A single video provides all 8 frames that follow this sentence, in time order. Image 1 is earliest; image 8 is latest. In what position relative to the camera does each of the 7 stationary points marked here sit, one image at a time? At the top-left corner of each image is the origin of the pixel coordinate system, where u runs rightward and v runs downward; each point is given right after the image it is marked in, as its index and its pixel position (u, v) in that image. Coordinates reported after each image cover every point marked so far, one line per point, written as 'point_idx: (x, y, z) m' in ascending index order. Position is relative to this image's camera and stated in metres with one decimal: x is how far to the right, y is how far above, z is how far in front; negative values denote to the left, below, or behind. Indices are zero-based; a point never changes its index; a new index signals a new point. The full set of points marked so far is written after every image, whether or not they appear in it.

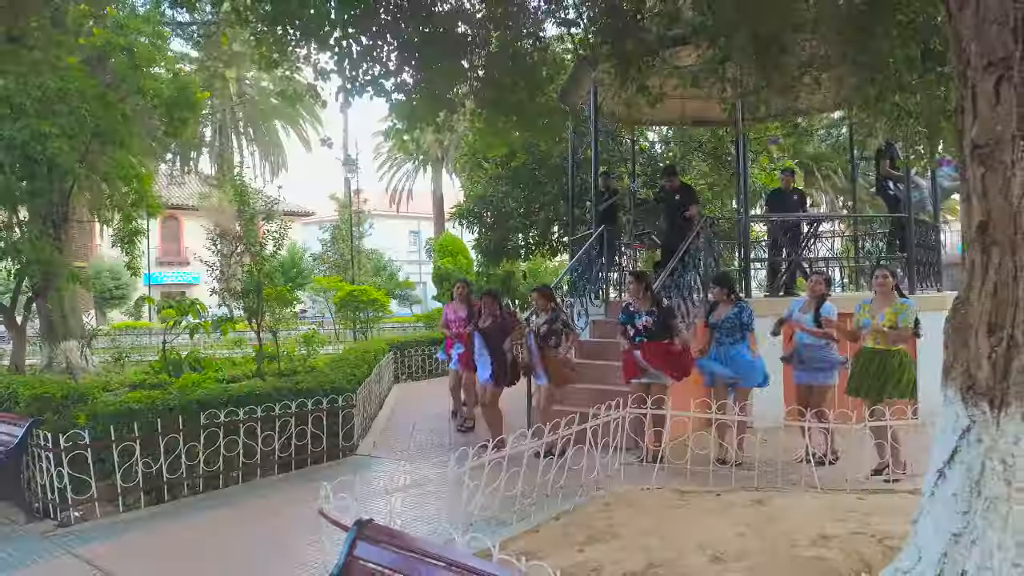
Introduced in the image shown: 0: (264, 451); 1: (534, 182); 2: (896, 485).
0: (-2.2, -1.4, +6.3) m
1: (+0.3, +2.2, +15.1) m
2: (+2.8, -1.5, +5.3) m
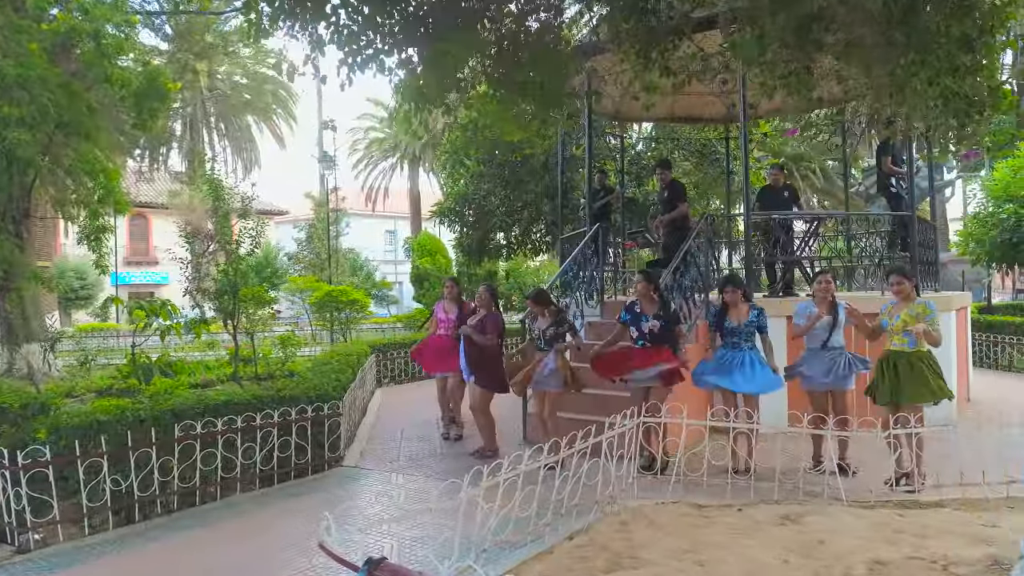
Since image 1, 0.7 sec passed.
0: (-2.2, -1.4, +5.8) m
1: (0.0, +2.2, +14.8) m
2: (+2.9, -1.5, +5.0) m
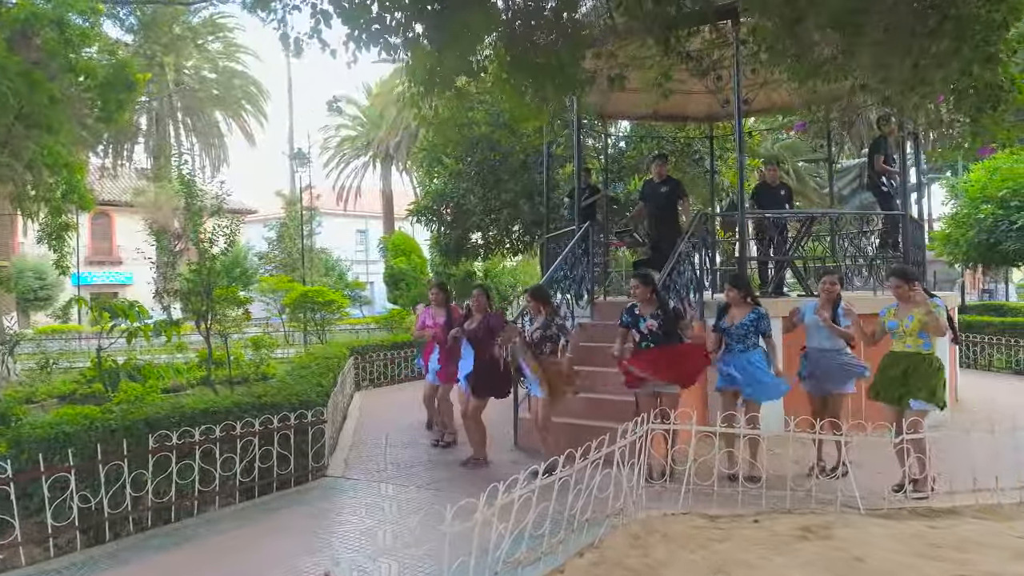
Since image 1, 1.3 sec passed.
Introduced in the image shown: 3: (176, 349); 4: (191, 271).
0: (-2.2, -1.4, +5.4) m
1: (-0.4, +2.2, +14.5) m
2: (+2.9, -1.5, +4.8) m
3: (-5.5, -1.0, +11.5) m
4: (-4.7, +0.3, +10.3) m
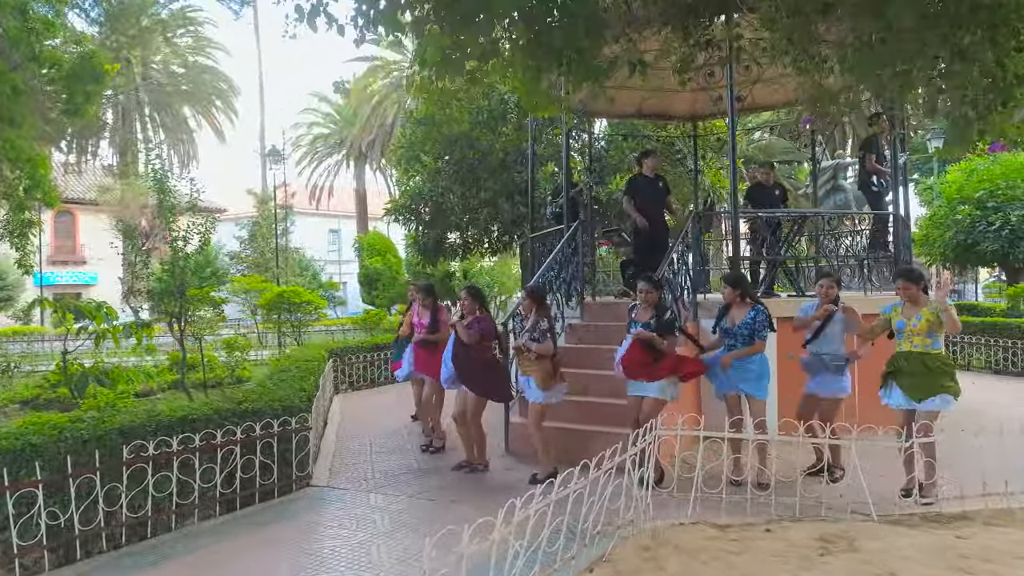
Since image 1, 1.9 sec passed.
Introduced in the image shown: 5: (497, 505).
0: (-2.2, -1.4, +5.1) m
1: (-0.8, +2.2, +14.2) m
2: (+2.9, -1.5, +4.7) m
3: (-5.7, -1.0, +11.1) m
4: (-4.9, +0.2, +9.9) m
5: (-0.1, -1.6, +5.3) m
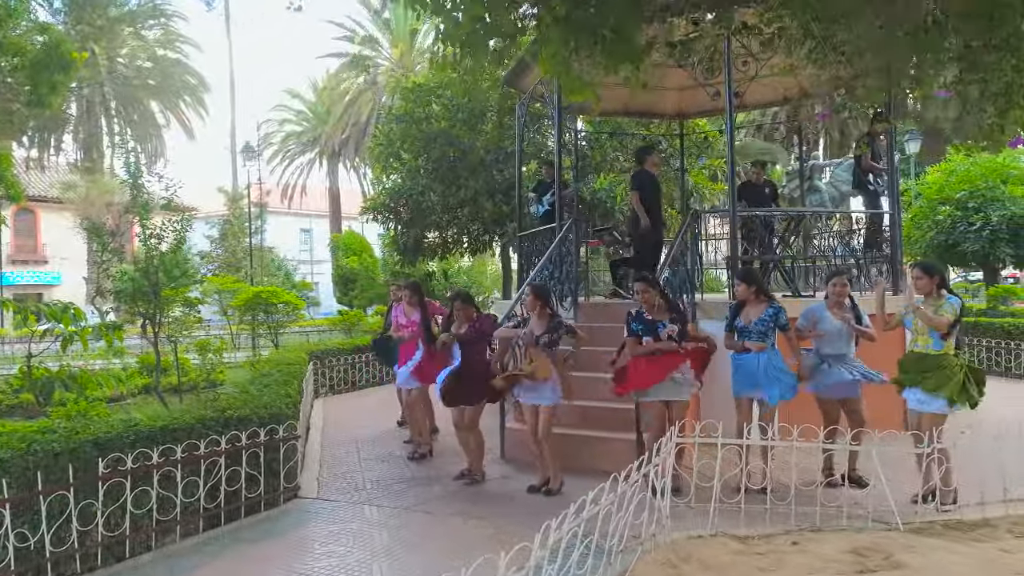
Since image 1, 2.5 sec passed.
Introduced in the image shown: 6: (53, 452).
0: (-2.2, -1.4, +4.8) m
1: (-1.1, +2.2, +13.9) m
2: (+2.9, -1.5, +4.6) m
3: (-5.9, -1.0, +10.6) m
4: (-5.0, +0.2, +9.4) m
5: (-0.1, -1.6, +5.0) m
6: (-2.7, -1.0, +4.2) m
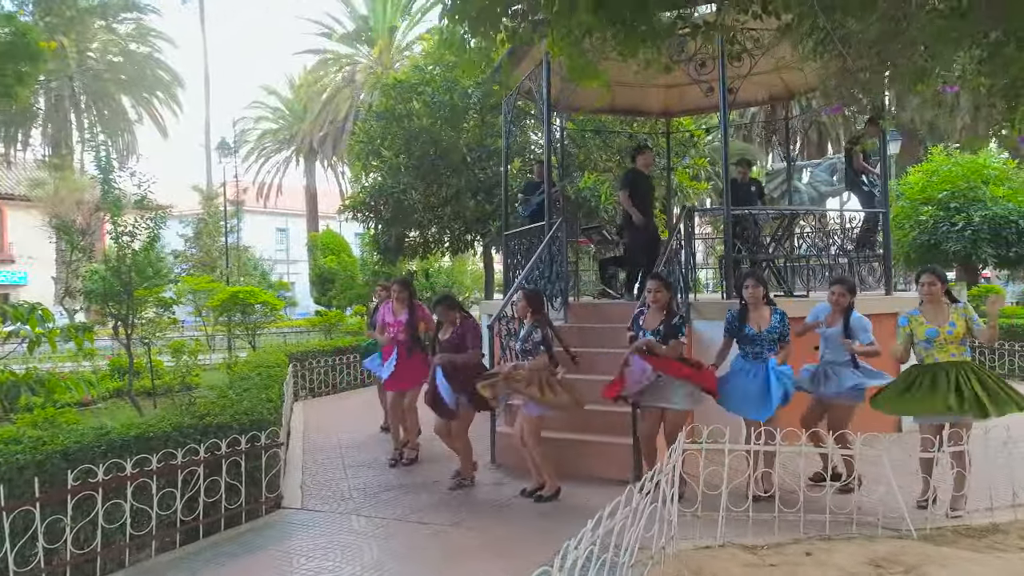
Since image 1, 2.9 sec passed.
0: (-2.2, -1.4, +4.5) m
1: (-1.4, +2.2, +13.7) m
2: (+2.9, -1.5, +4.4) m
3: (-6.1, -1.0, +10.2) m
4: (-5.2, +0.2, +9.1) m
5: (-0.1, -1.6, +4.8) m
6: (-2.7, -1.0, +3.9) m
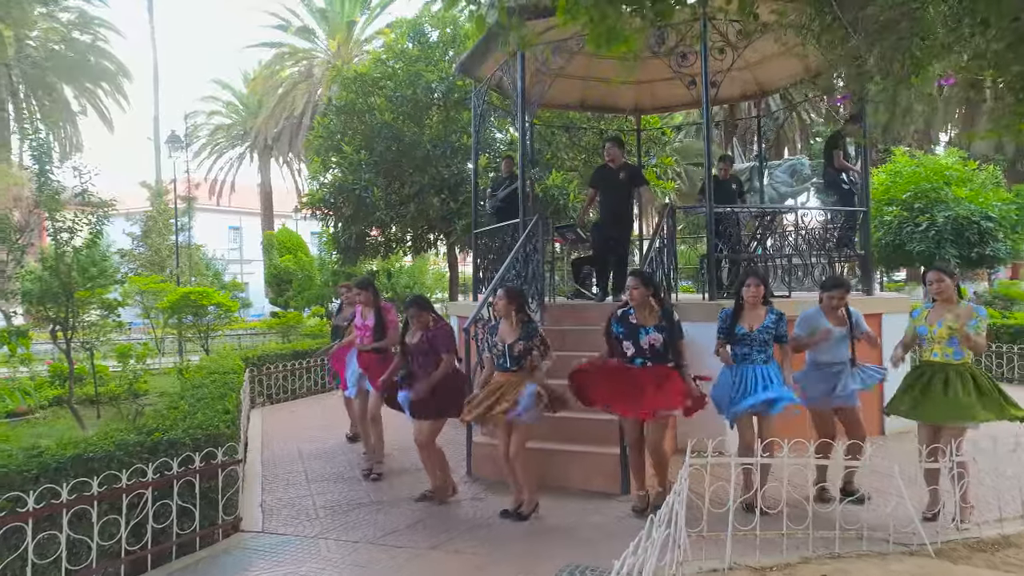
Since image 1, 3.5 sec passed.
0: (-2.3, -1.4, +4.0) m
1: (-2.0, +2.2, +13.2) m
2: (+2.8, -1.5, +4.2) m
3: (-6.5, -1.0, +9.4) m
4: (-5.5, +0.2, +8.4) m
5: (-0.2, -1.6, +4.4) m
6: (-2.8, -1.0, +3.4) m
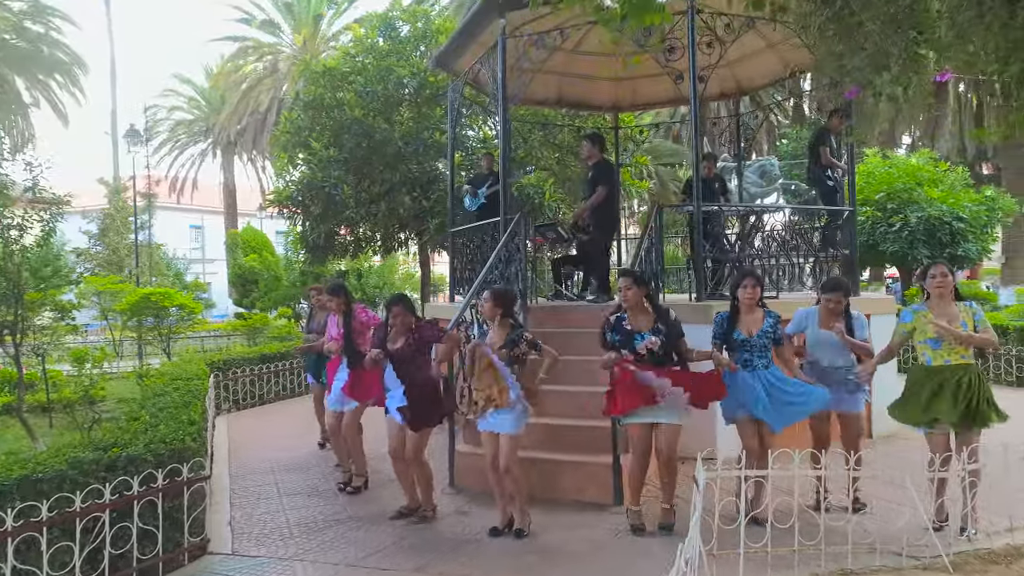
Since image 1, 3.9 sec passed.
0: (-2.3, -1.5, +3.6) m
1: (-2.5, +2.2, +12.8) m
2: (+2.8, -1.5, +4.1) m
3: (-6.8, -1.0, +8.9) m
4: (-5.7, +0.2, +7.8) m
5: (-0.3, -1.6, +4.1) m
6: (-2.8, -1.0, +3.0) m
